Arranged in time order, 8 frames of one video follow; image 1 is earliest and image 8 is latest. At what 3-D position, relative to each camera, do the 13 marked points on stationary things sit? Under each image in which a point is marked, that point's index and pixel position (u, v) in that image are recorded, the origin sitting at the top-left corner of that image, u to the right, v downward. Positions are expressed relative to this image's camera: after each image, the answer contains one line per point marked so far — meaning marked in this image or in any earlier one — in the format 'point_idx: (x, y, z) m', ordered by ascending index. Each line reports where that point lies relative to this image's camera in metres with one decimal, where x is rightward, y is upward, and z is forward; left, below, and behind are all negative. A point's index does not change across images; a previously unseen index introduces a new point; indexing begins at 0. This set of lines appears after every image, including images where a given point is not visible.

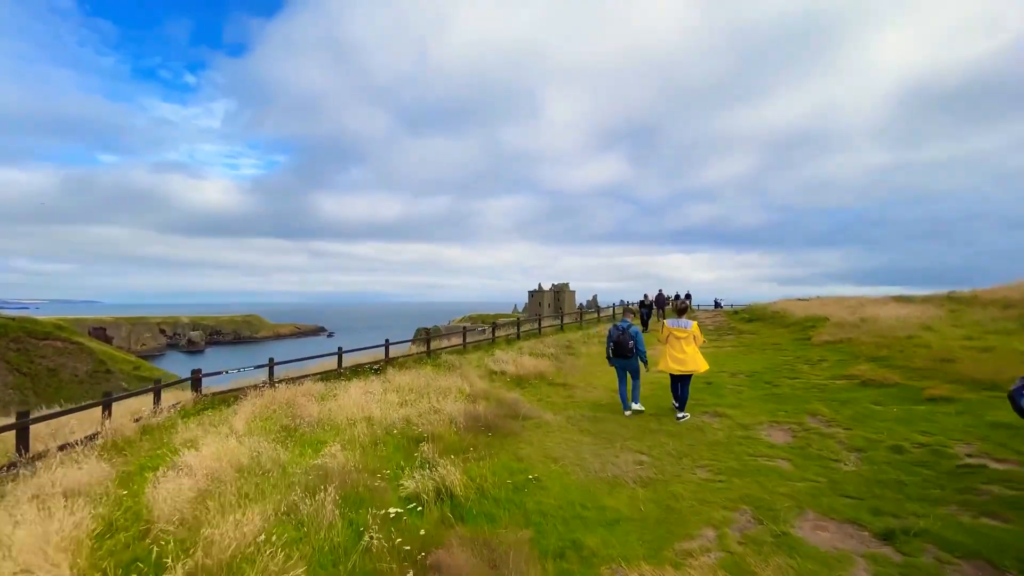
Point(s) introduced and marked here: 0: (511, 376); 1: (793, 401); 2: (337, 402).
0: (0.0, -2.4, +13.3) m
1: (+4.7, -1.9, +8.2) m
2: (-4.1, -2.7, +11.2) m
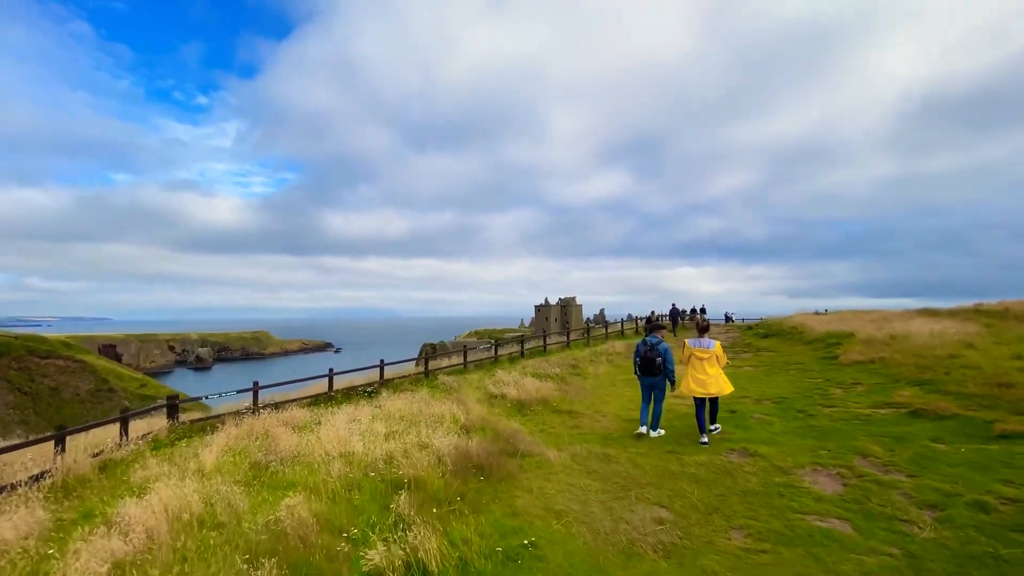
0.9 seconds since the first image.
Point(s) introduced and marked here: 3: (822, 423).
0: (0.0, -2.8, +12.2) m
1: (+4.7, -2.1, +7.0) m
2: (-4.1, -3.1, +10.2) m
3: (+5.0, -2.2, +7.8) m
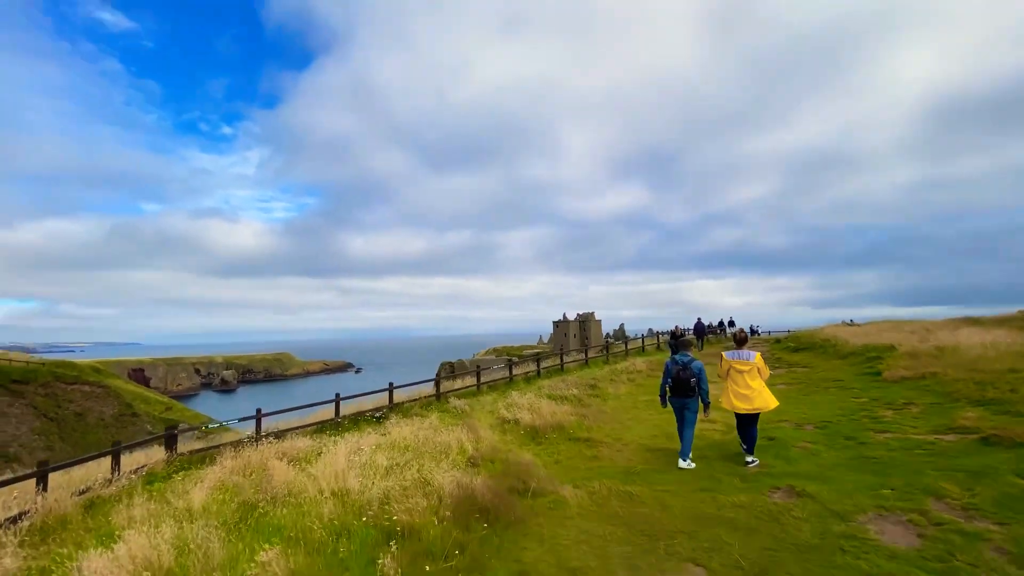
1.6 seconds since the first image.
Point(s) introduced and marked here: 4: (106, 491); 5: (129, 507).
0: (+0.3, -3.2, +11.3) m
1: (+4.8, -2.3, +6.0) m
2: (-3.8, -3.5, +9.4) m
3: (+5.1, -2.3, +6.8) m
4: (-8.0, -4.0, +9.5) m
5: (-6.9, -3.9, +8.7) m
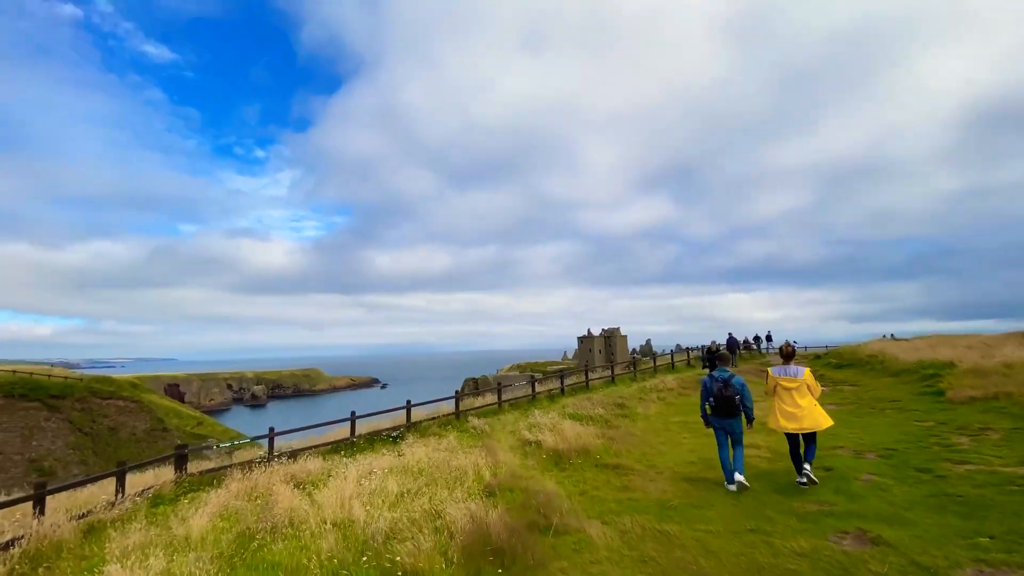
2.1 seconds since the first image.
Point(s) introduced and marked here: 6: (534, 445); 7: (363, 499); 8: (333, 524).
0: (+0.8, -3.5, +10.5) m
1: (+5.0, -2.3, +5.0) m
2: (-3.5, -3.7, +8.8) m
3: (+5.3, -2.4, +5.8) m
4: (-7.6, -4.3, +9.1) m
5: (-6.5, -4.2, +8.2) m
6: (+0.5, -3.7, +11.5) m
7: (-2.5, -3.5, +8.1) m
8: (-2.6, -3.4, +7.1) m
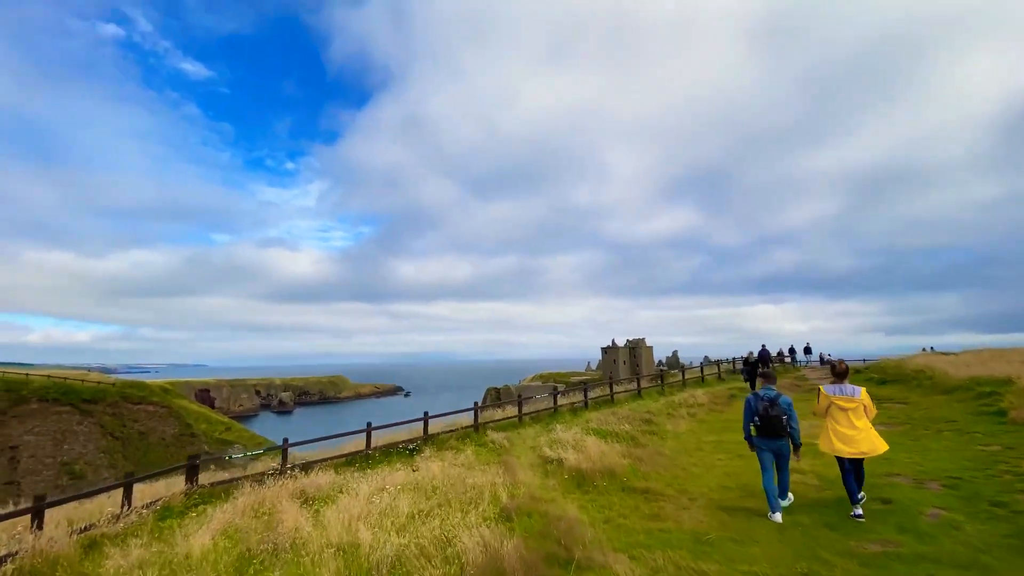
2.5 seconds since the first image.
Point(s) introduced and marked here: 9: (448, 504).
0: (+1.2, -3.7, +9.8) m
1: (+5.1, -2.4, +4.2) m
2: (-3.1, -3.9, +8.4) m
3: (+5.5, -2.5, +4.9) m
4: (-7.3, -4.4, +8.8) m
5: (-6.2, -4.2, +7.9) m
6: (+1.0, -3.9, +10.8) m
7: (-2.2, -3.6, +7.6) m
8: (-2.4, -3.5, +6.6) m
9: (-1.1, -3.7, +8.3) m
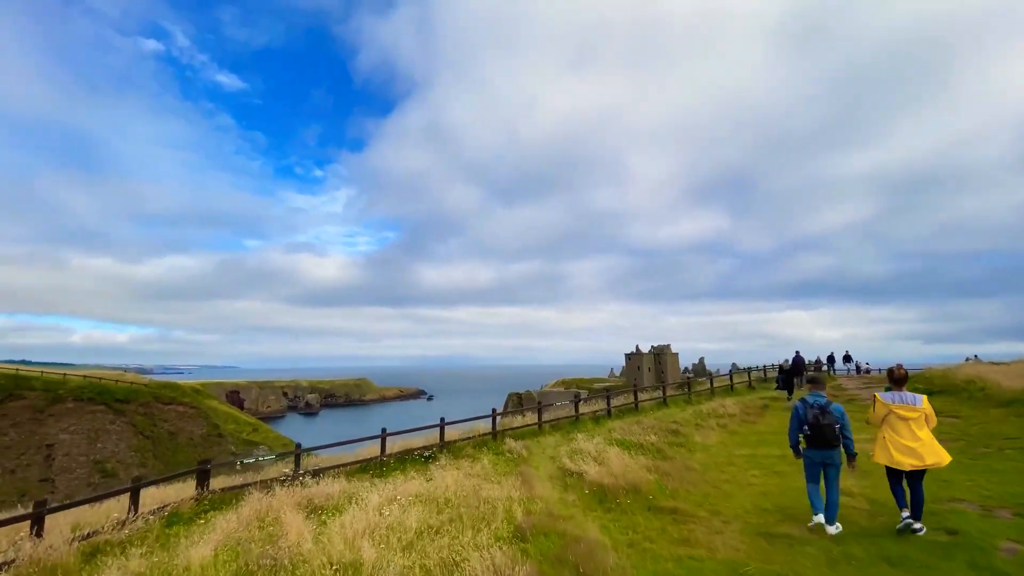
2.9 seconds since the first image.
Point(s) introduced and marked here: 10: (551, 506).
0: (+1.5, -3.7, +9.2) m
1: (+5.2, -2.4, +3.4) m
2: (-2.9, -3.9, +7.9) m
3: (+5.6, -2.5, +4.1) m
4: (-7.0, -4.4, +8.6) m
5: (-6.0, -4.2, +7.6) m
6: (+1.3, -3.9, +10.2) m
7: (-2.0, -3.6, +7.1) m
8: (-2.2, -3.5, +6.1) m
9: (-0.8, -3.7, +7.8) m
10: (+0.6, -3.7, +8.3) m
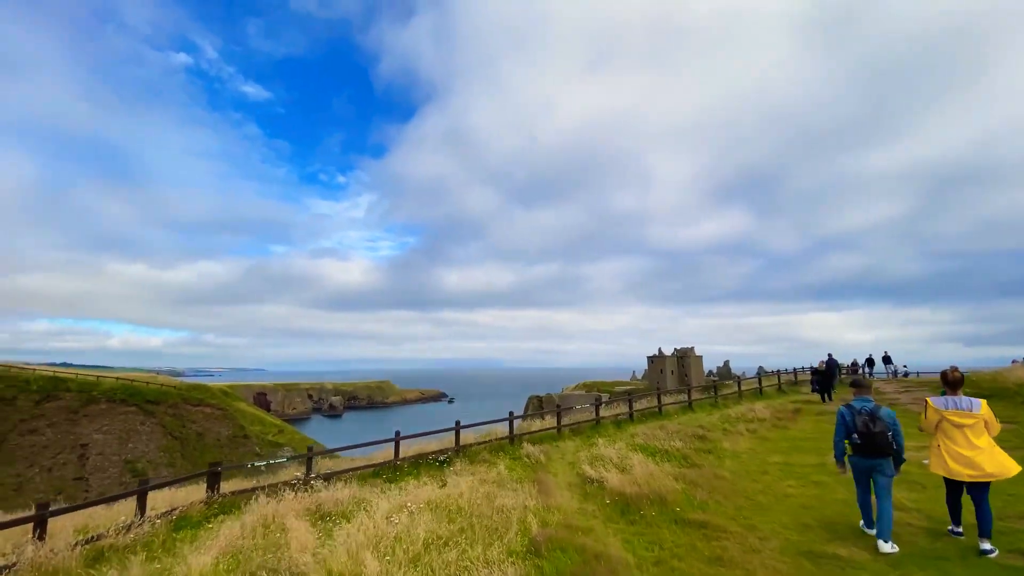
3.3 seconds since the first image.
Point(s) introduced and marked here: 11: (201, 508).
0: (+1.8, -3.6, +8.6) m
1: (+5.2, -2.3, +2.7) m
2: (-2.6, -3.8, +7.5) m
3: (+5.7, -2.3, +3.3) m
4: (-6.7, -4.3, +8.3) m
5: (-5.8, -4.2, +7.3) m
6: (+1.7, -3.9, +9.6) m
7: (-1.8, -3.5, +6.6) m
8: (-2.0, -3.4, +5.7) m
9: (-0.6, -3.6, +7.3) m
10: (+0.9, -3.6, +7.7) m
11: (-6.6, -4.7, +10.3) m
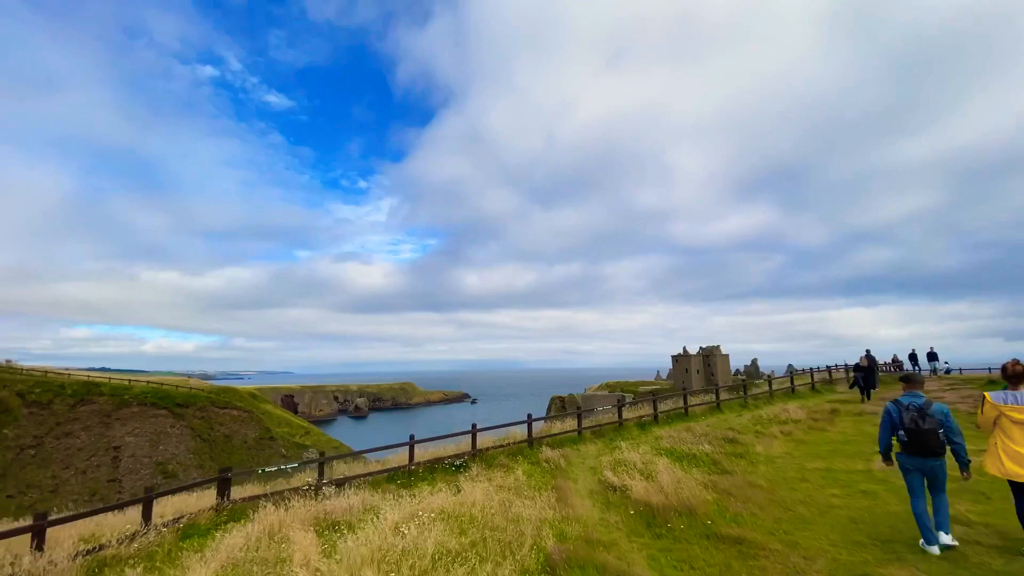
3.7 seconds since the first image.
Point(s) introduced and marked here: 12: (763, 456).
0: (+2.0, -3.5, +8.0) m
1: (+5.2, -2.1, +1.9) m
2: (-2.4, -3.8, +7.1) m
3: (+5.7, -2.2, +2.5) m
4: (-6.4, -4.3, +8.0) m
5: (-5.6, -4.2, +7.0) m
6: (+2.0, -3.8, +8.9) m
7: (-1.6, -3.5, +6.2) m
8: (-1.9, -3.4, +5.2) m
9: (-0.4, -3.5, +6.8) m
10: (+1.1, -3.5, +7.1) m
11: (-6.2, -4.7, +10.0) m
12: (+5.8, -3.9, +11.3) m
